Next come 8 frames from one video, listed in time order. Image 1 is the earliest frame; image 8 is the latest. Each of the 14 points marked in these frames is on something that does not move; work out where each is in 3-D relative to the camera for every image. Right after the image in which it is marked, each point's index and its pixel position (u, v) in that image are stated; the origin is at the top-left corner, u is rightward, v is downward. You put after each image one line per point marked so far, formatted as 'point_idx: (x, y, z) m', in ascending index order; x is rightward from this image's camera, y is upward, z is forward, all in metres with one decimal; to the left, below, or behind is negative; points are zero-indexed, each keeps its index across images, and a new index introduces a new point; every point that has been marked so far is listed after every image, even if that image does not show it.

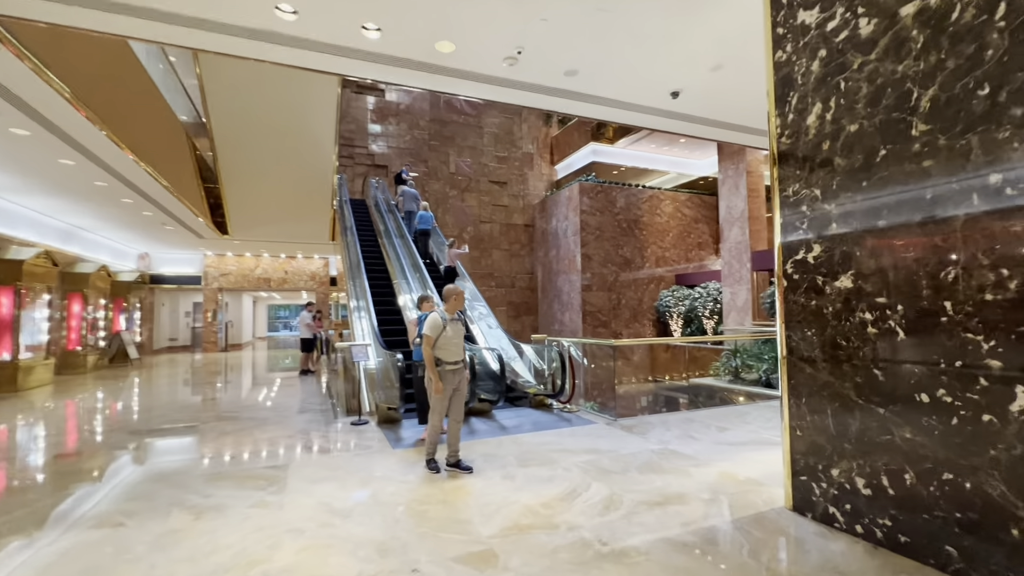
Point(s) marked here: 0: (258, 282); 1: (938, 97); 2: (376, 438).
0: (-8.4, +0.2, +15.6) m
1: (+1.8, +0.8, +2.0) m
2: (-1.3, -1.4, +4.4) m
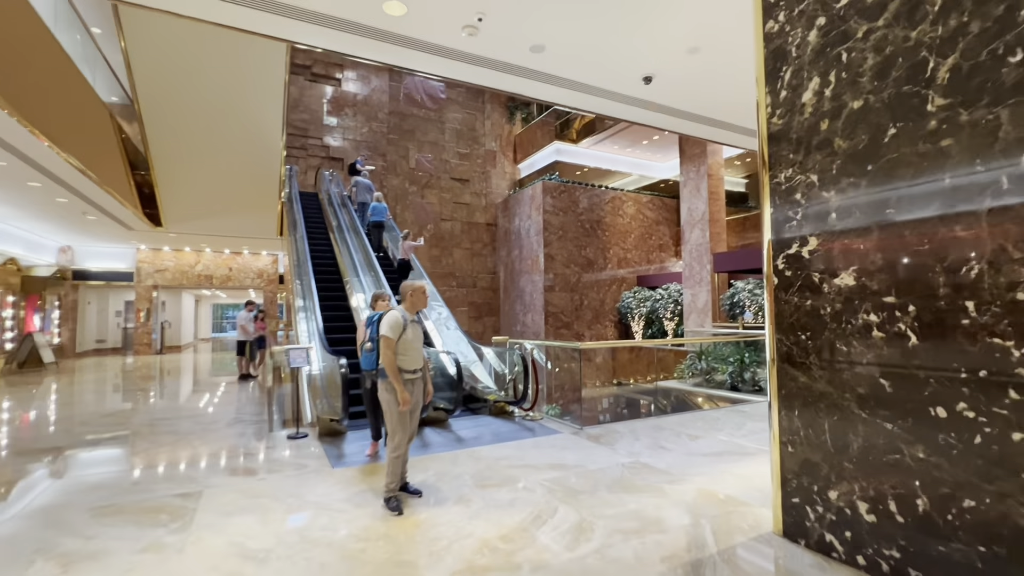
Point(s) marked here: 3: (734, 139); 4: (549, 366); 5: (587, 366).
0: (-9.6, +0.3, +14.5) m
1: (+1.6, +0.8, +1.7) m
2: (-1.6, -1.4, +3.9) m
3: (+2.6, +1.9, +5.8) m
4: (+0.5, -0.9, +5.6) m
5: (+0.8, -0.8, +5.3) m
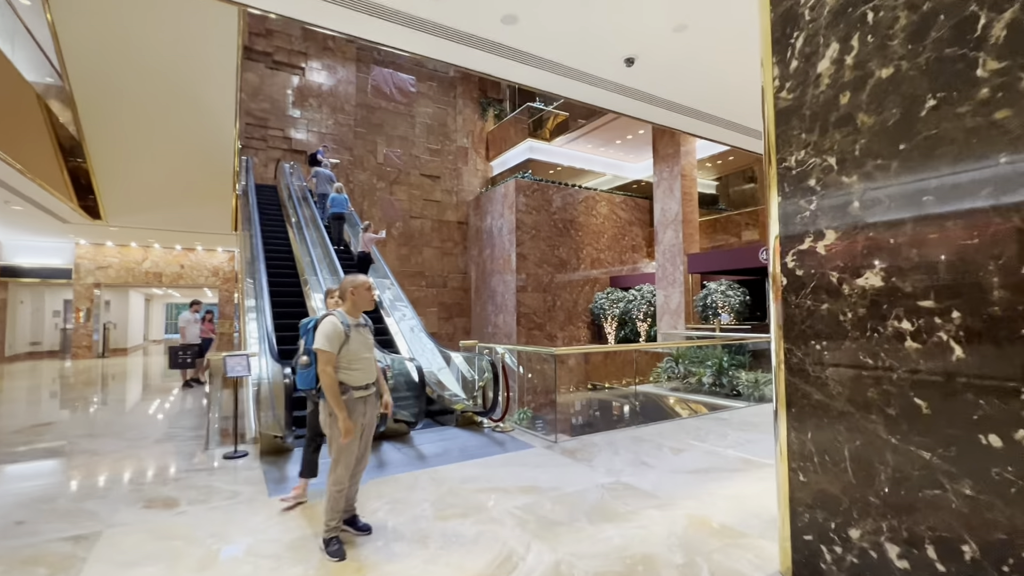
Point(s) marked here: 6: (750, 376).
0: (-10.4, +0.3, +13.5) m
1: (+1.5, +0.8, +1.4) m
2: (-1.9, -1.4, +3.4) m
3: (+2.3, +1.9, +5.6) m
4: (+0.1, -0.9, +5.2) m
5: (+0.5, -0.8, +4.9) m
6: (+3.4, -1.2, +6.7) m
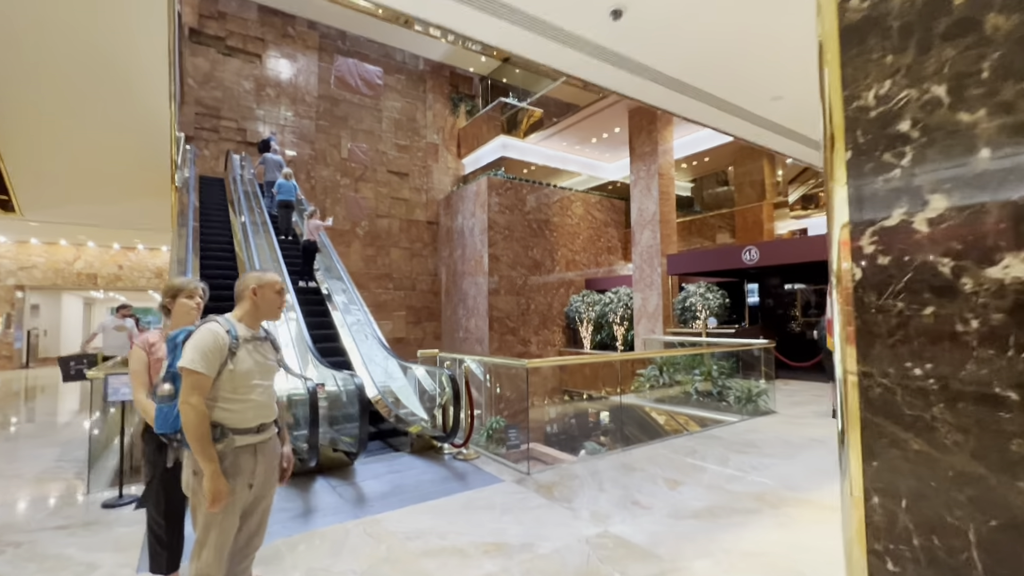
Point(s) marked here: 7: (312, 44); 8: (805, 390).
0: (-11.2, +0.2, +12.2) m
1: (+1.4, +0.8, +0.8) m
2: (-2.1, -1.4, +2.6) m
3: (+1.9, +1.9, +5.0) m
4: (-0.2, -0.9, +4.5) m
5: (+0.2, -0.8, +4.3) m
6: (+3.0, -1.2, +6.1) m
7: (-6.4, +7.9, +15.2) m
8: (+4.4, -1.5, +7.1) m
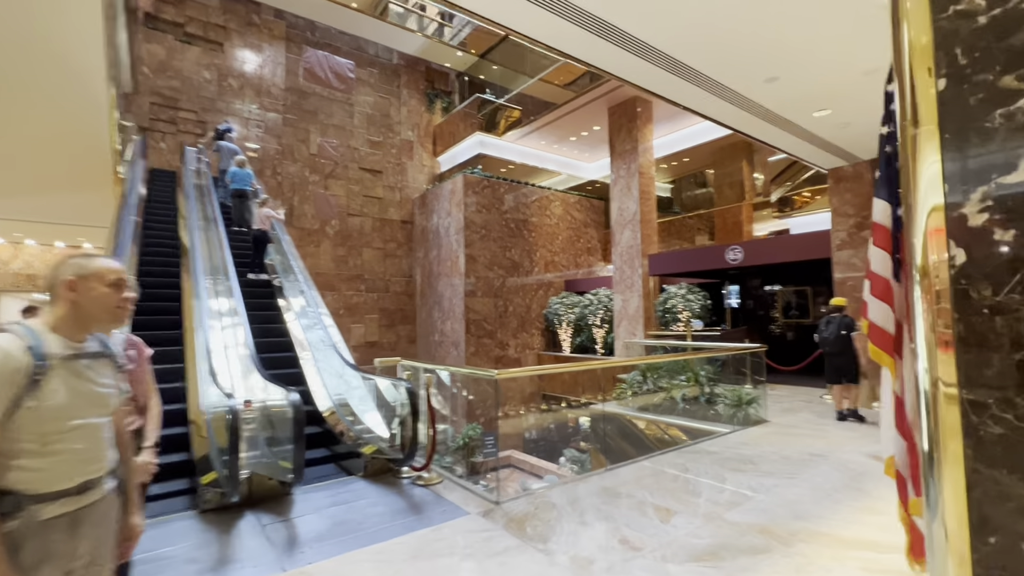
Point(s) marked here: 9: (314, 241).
0: (-11.7, +0.2, +11.3) m
1: (+1.3, +0.8, +0.4) m
2: (-2.3, -1.3, +2.0) m
3: (+1.6, +1.9, +4.6) m
4: (-0.4, -0.9, +4.0) m
5: (0.0, -0.8, +3.8) m
6: (+2.7, -1.2, +5.8) m
7: (-7.1, +7.8, +14.5) m
8: (+4.0, -1.6, +6.8) m
9: (-5.8, +1.4, +14.0) m
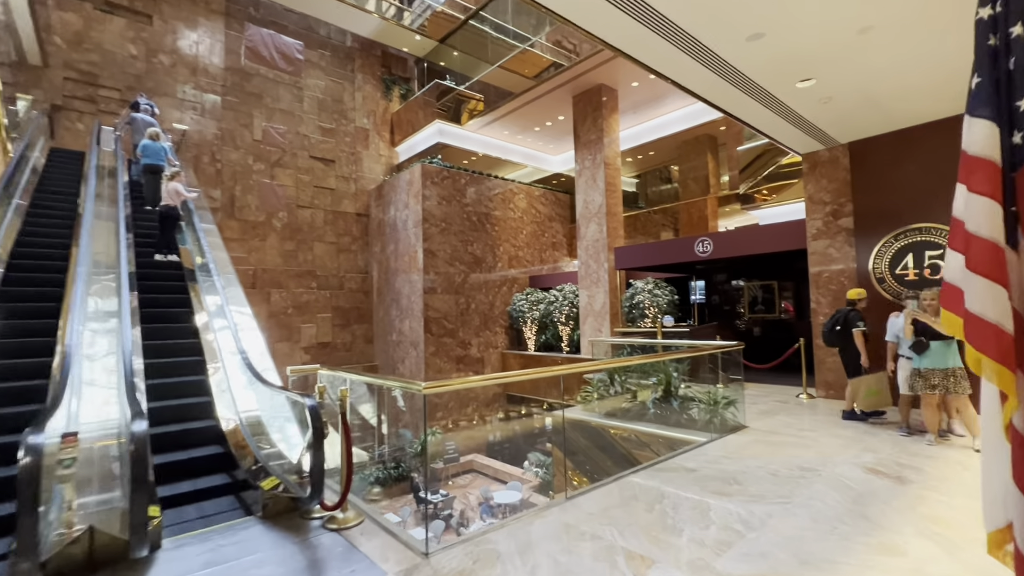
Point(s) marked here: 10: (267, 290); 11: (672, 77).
0: (-12.6, +0.2, +9.8) m
1: (+1.1, +0.9, -0.2) m
2: (-2.5, -1.3, +1.2) m
3: (+1.2, +1.9, +4.1) m
4: (-0.8, -0.8, +3.3) m
5: (-0.4, -0.8, +3.1) m
6: (+2.1, -1.2, +5.3) m
7: (-8.3, +7.9, +13.3) m
8: (+3.4, -1.5, +6.4) m
9: (-6.9, +1.5, +12.9) m
10: (-6.6, -0.1, +12.8) m
11: (+1.5, +1.9, +4.4) m
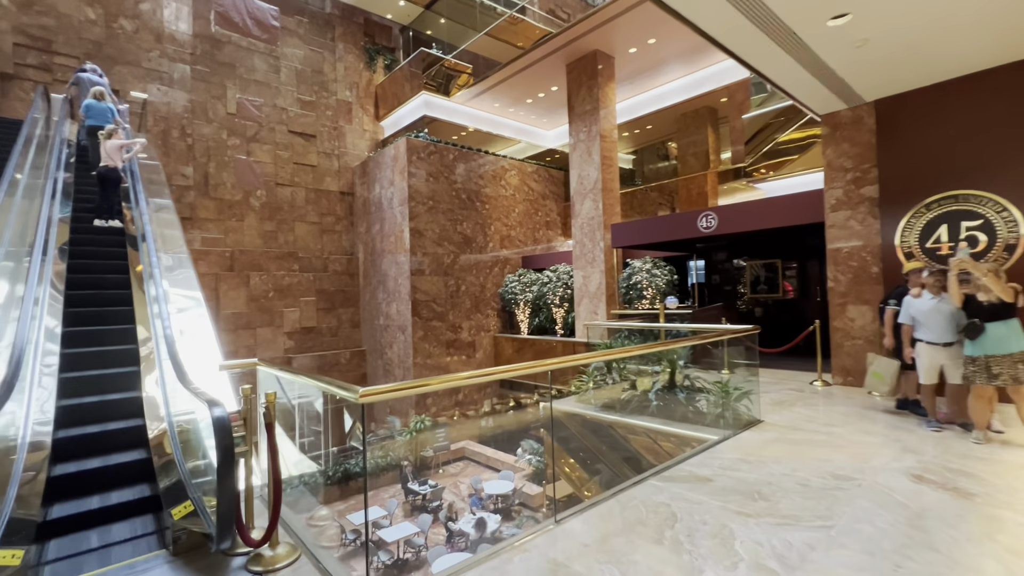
0: (-12.8, +0.5, +9.0) m
1: (+1.0, +0.9, -0.8) m
2: (-2.6, -1.3, +0.6) m
3: (+1.0, +2.1, +3.4) m
4: (-1.0, -0.7, +2.7) m
5: (-0.5, -0.6, +2.5) m
6: (+2.0, -0.9, +4.7) m
7: (-8.6, +8.4, +12.3) m
8: (+3.3, -1.2, +5.8) m
9: (-7.1, +1.9, +12.2) m
10: (-6.9, +0.4, +12.2) m
11: (+1.3, +2.1, +3.7) m
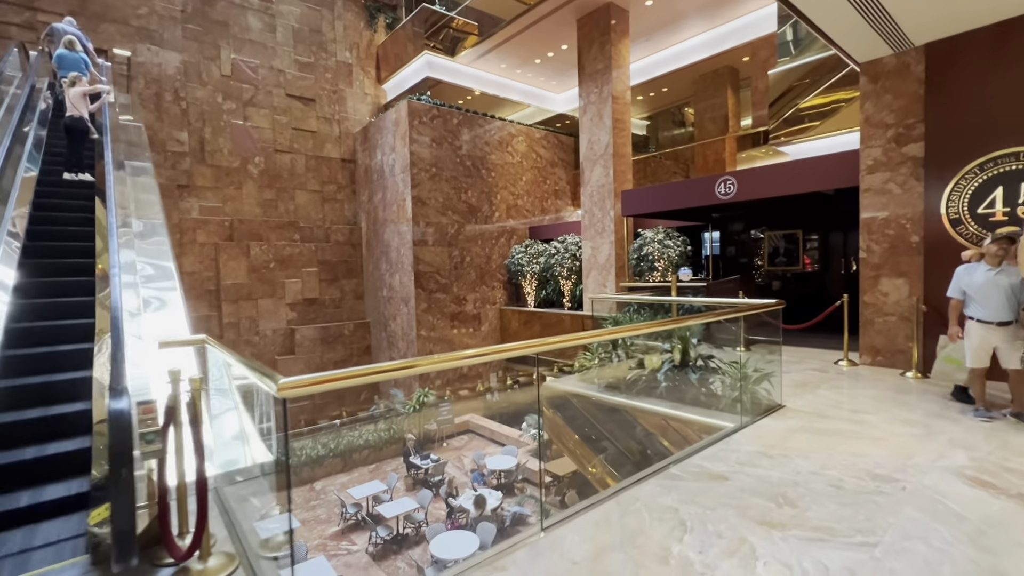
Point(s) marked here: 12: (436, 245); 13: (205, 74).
0: (-12.7, +1.1, +8.9) m
1: (+0.9, +0.9, -1.3) m
2: (-2.8, -1.2, +0.4) m
3: (+1.0, +2.3, +2.8) m
4: (-1.0, -0.5, +2.4) m
5: (-0.6, -0.5, +2.2) m
6: (+2.0, -0.7, +4.3) m
7: (-8.4, +9.1, +11.6) m
8: (+3.3, -0.8, +5.4) m
9: (-7.0, +2.7, +11.8) m
10: (-6.7, +1.1, +11.9) m
11: (+1.3, +2.3, +3.1) m
12: (-1.9, +1.1, +11.6) m
13: (-7.6, +5.3, +11.7) m
